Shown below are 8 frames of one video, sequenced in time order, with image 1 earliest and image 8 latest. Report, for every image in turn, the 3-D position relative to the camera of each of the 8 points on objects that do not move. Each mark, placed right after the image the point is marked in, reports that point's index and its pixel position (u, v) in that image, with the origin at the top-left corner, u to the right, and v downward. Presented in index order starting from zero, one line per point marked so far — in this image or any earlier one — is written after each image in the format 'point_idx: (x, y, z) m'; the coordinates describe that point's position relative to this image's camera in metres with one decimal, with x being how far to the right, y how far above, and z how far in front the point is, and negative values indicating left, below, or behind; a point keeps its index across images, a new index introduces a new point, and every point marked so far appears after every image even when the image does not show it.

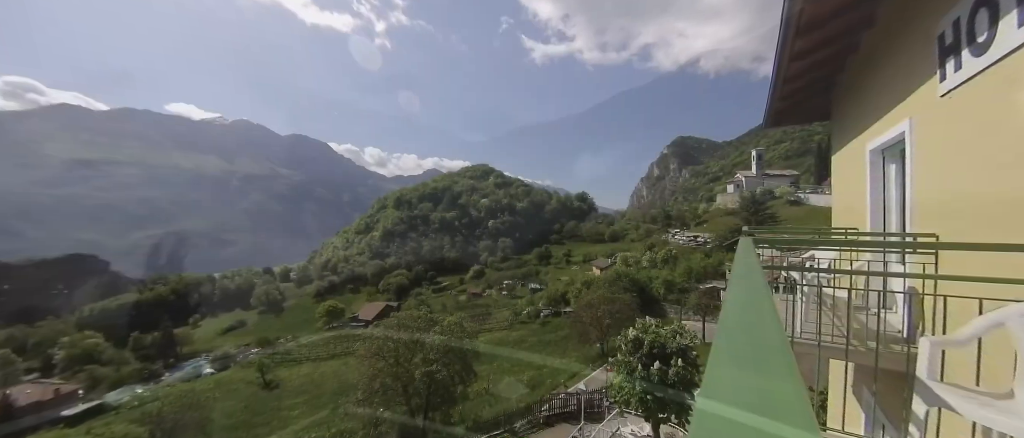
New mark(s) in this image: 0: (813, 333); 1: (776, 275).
0: (+4.1, -1.6, +5.9) m
1: (+4.1, -0.9, +6.6) m
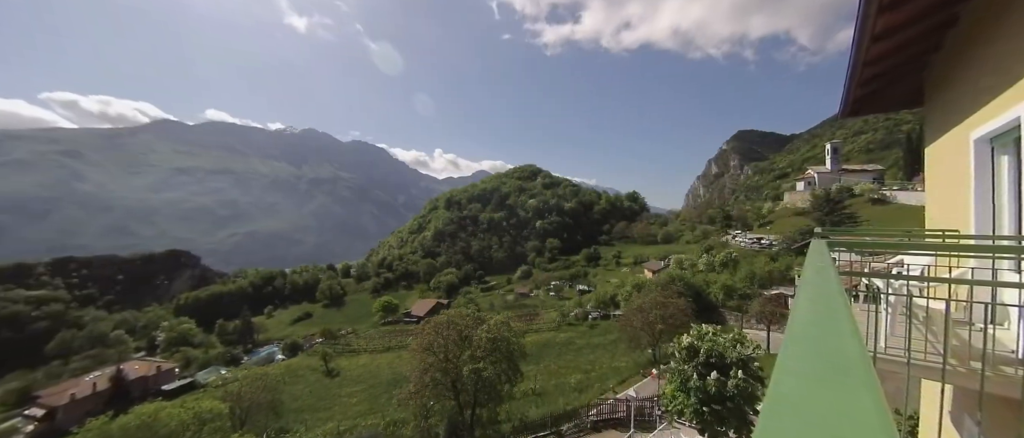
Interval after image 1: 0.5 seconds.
0: (+4.7, -1.6, +5.2) m
1: (+4.7, -0.9, +5.9) m
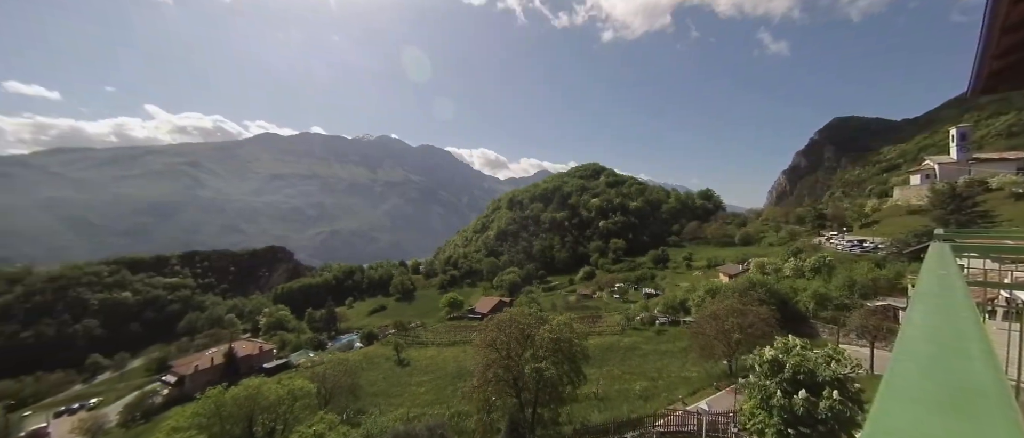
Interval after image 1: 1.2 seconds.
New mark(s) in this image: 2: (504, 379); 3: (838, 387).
0: (+5.4, -1.6, +4.2) m
1: (+5.5, -0.9, +4.9) m
2: (-0.4, -7.3, +19.6) m
3: (+9.0, -4.6, +12.0) m
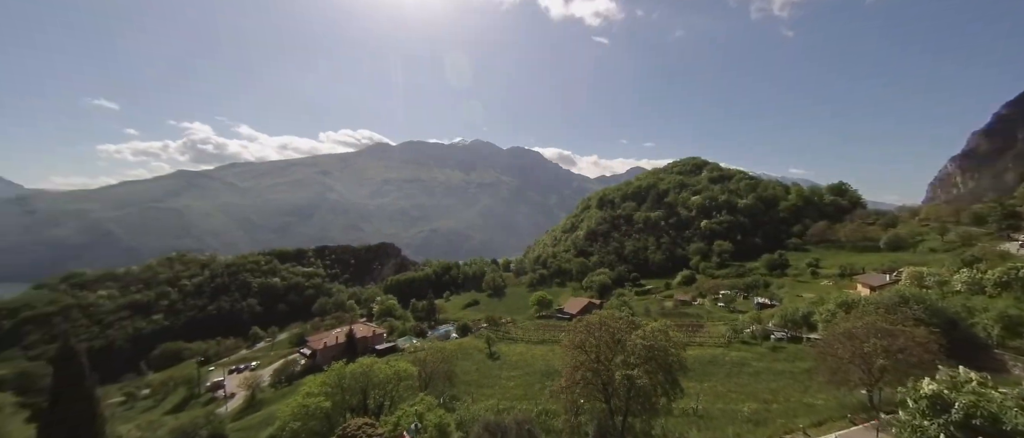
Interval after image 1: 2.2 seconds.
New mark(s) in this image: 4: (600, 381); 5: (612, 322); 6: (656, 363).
0: (+6.0, -1.6, +2.5) m
1: (+6.2, -0.9, +3.2) m
2: (+3.6, -7.3, +18.9) m
3: (+11.1, -4.7, +9.4) m
4: (+3.9, -7.2, +18.8) m
5: (+4.6, -4.8, +19.6) m
6: (+6.2, -6.3, +18.3) m
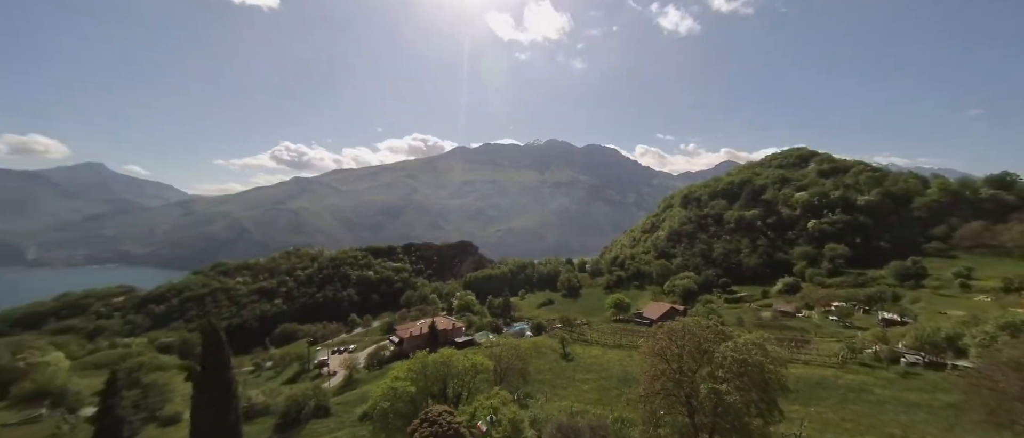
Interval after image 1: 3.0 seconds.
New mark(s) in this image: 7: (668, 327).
0: (+6.2, -1.6, +1.0) m
1: (+6.6, -0.9, +1.6) m
2: (+6.7, -7.3, +17.5) m
3: (+12.5, -4.7, +6.9) m
4: (+7.0, -7.2, +17.4) m
5: (+7.8, -4.8, +18.0) m
6: (+9.1, -6.3, +16.6) m
7: (+6.9, -4.9, +18.9) m
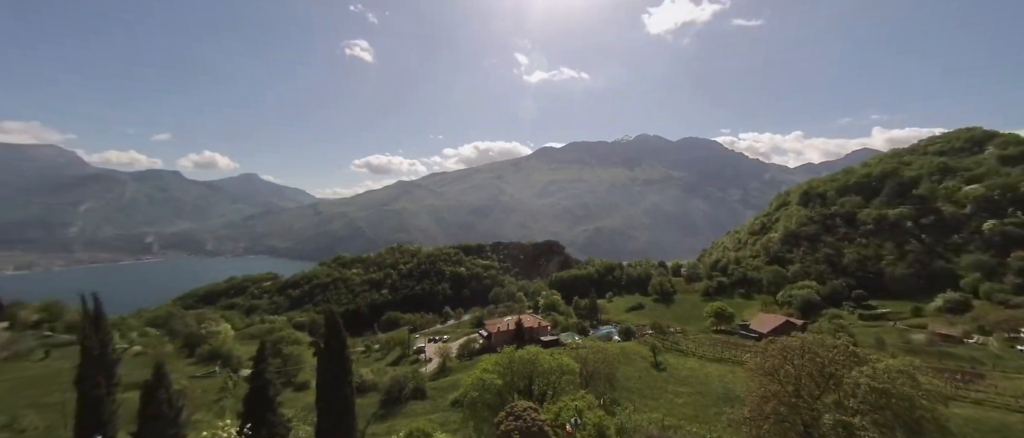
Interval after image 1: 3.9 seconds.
0: (+6.2, -1.6, -0.8) m
1: (+6.7, -0.9, -0.3) m
2: (+9.9, -7.3, +15.3) m
3: (+13.5, -4.8, +3.7) m
4: (+10.2, -7.1, +15.1) m
5: (+11.1, -4.8, +15.6) m
6: (+12.1, -6.3, +13.9) m
7: (+10.4, -4.9, +16.6) m
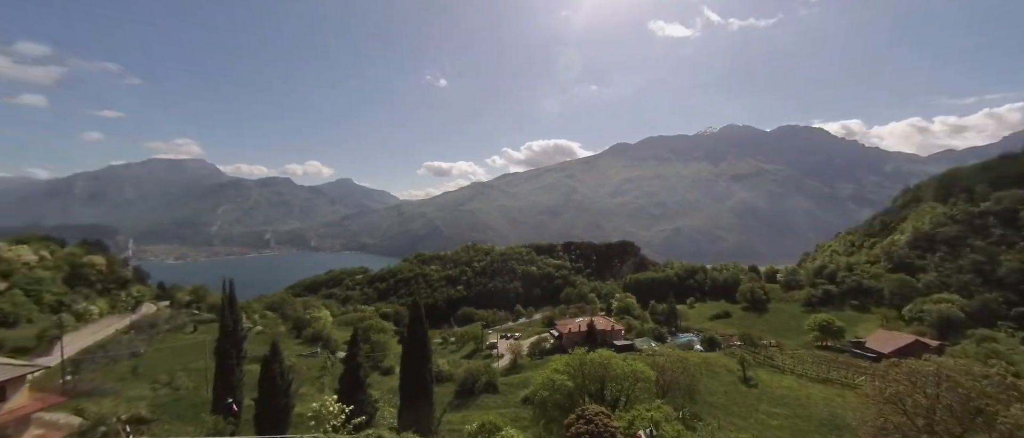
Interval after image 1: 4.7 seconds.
0: (+5.8, -1.6, -2.3) m
1: (+6.4, -0.9, -1.9) m
2: (+12.1, -7.2, +13.0) m
3: (+13.8, -4.8, +1.0) m
4: (+12.4, -7.1, +12.7) m
5: (+13.4, -4.8, +13.0) m
6: (+14.1, -6.3, +11.2) m
7: (+12.9, -4.8, +14.1) m
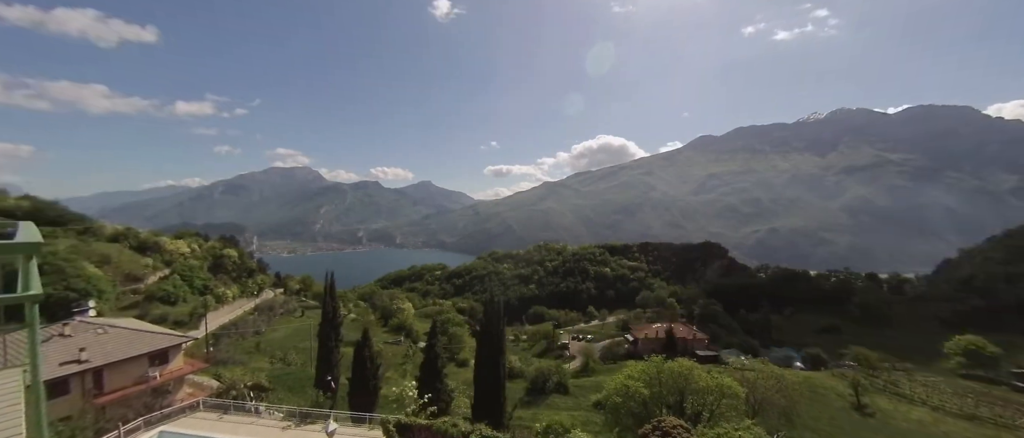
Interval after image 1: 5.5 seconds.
0: (+5.2, -1.5, -3.8) m
1: (+5.8, -0.8, -3.5) m
2: (+14.0, -7.3, +10.2) m
3: (+13.5, -4.8, -1.9) m
4: (+14.2, -7.2, +9.9) m
5: (+15.2, -4.8, +10.0) m
6: (+15.6, -6.3, +8.1) m
7: (+14.9, -4.9, +11.2) m
